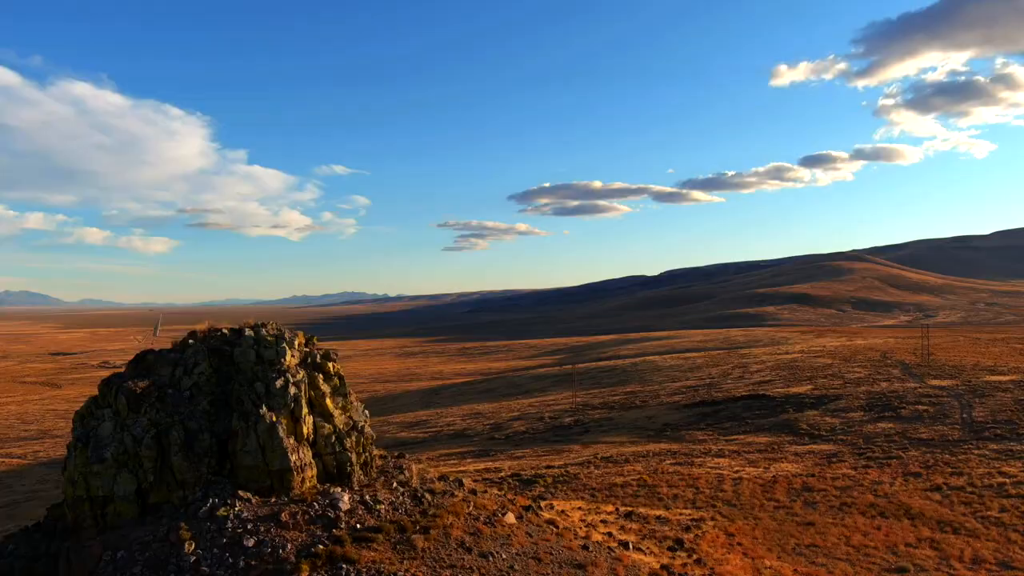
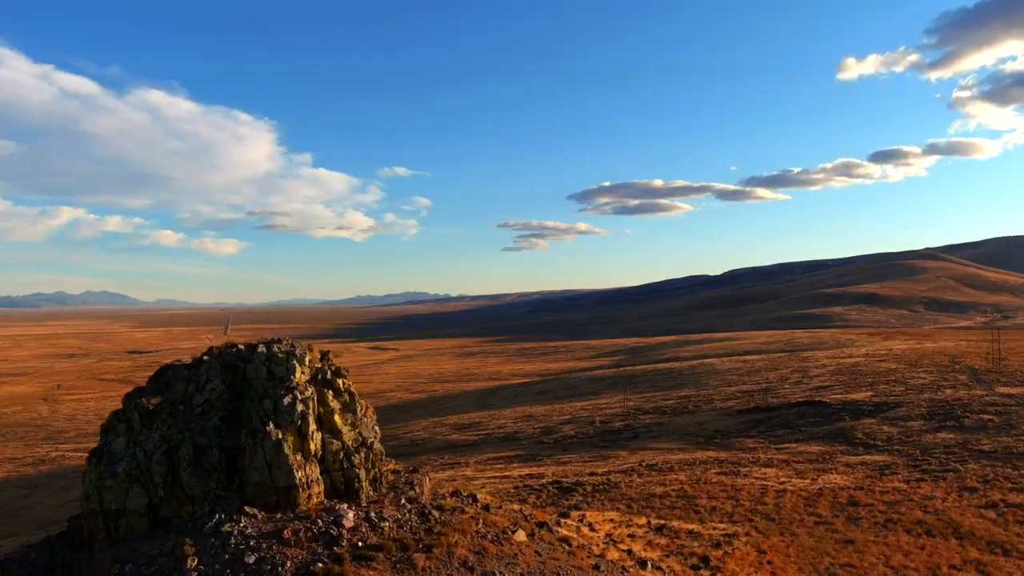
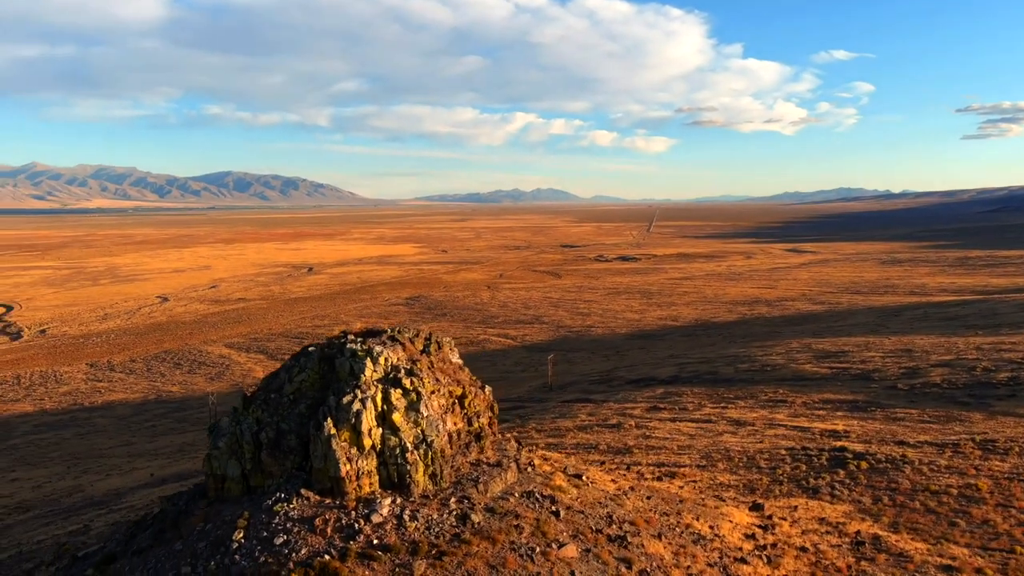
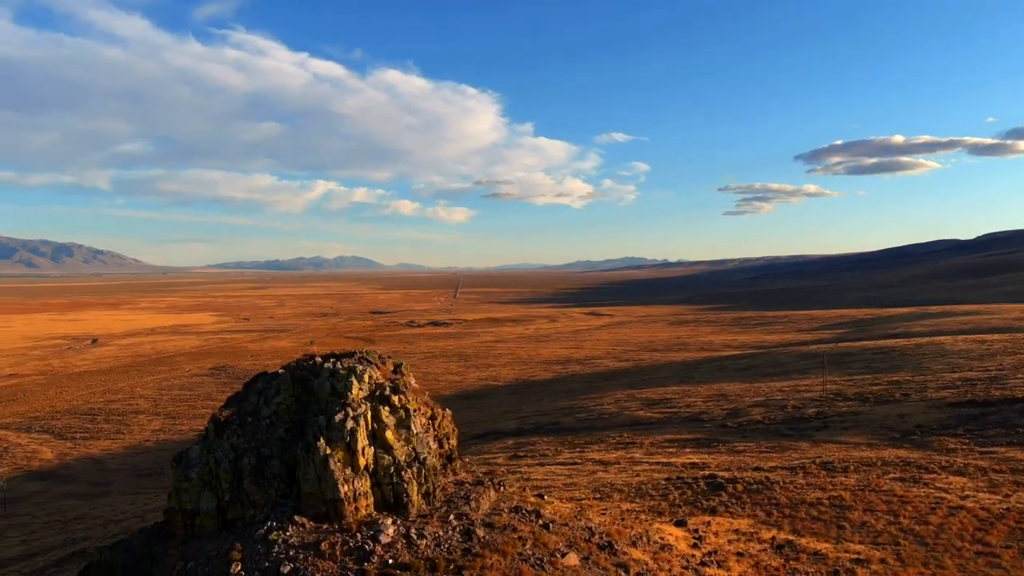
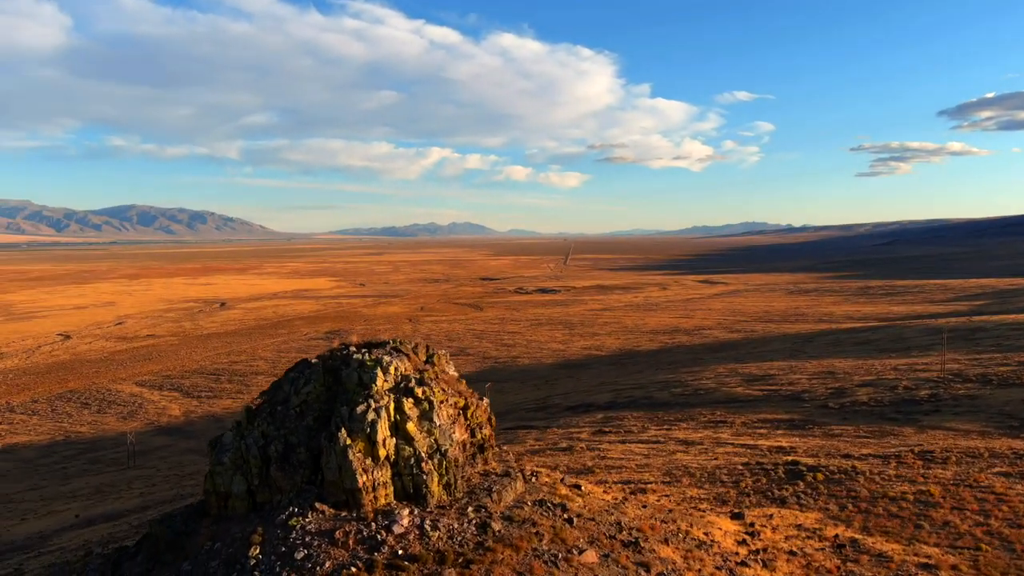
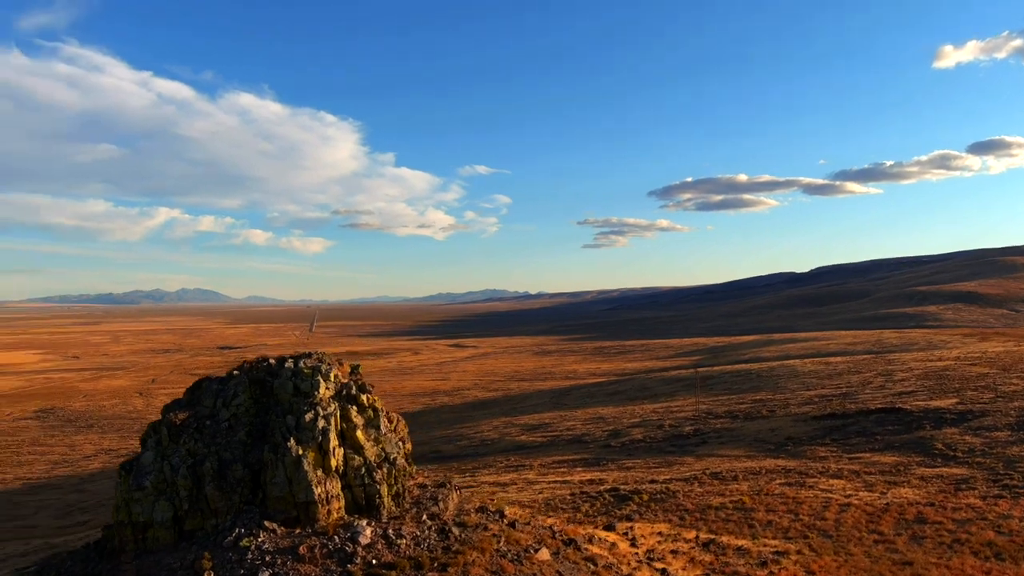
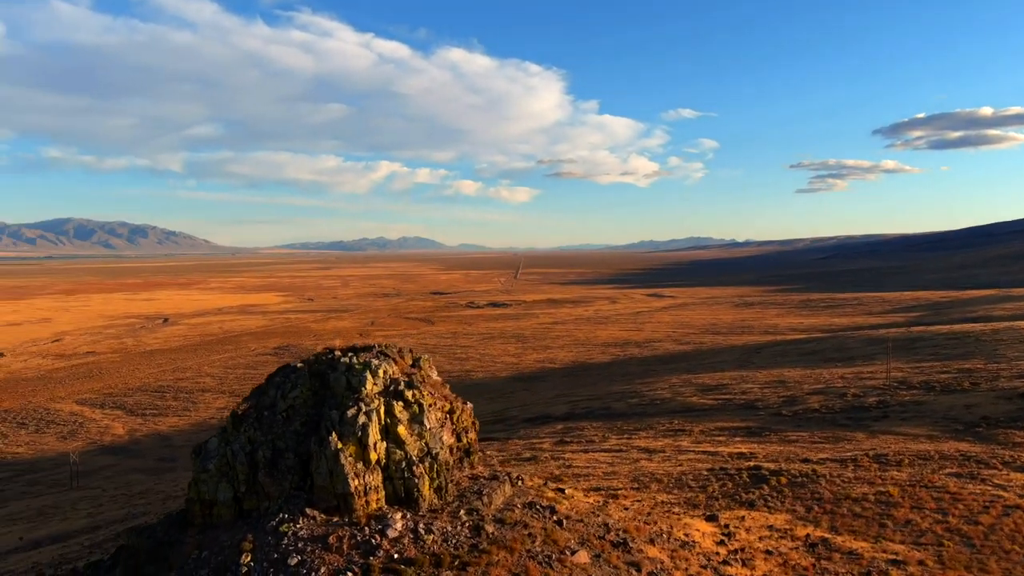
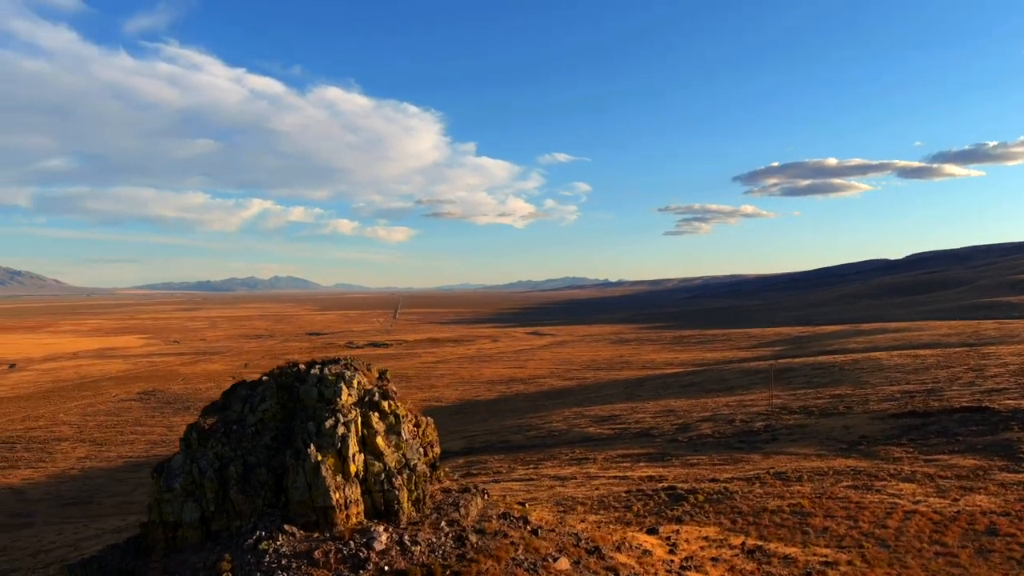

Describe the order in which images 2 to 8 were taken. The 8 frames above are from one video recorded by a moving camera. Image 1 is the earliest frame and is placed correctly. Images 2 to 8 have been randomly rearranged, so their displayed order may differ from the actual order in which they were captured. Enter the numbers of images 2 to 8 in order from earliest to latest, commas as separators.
2, 6, 8, 4, 7, 5, 3
